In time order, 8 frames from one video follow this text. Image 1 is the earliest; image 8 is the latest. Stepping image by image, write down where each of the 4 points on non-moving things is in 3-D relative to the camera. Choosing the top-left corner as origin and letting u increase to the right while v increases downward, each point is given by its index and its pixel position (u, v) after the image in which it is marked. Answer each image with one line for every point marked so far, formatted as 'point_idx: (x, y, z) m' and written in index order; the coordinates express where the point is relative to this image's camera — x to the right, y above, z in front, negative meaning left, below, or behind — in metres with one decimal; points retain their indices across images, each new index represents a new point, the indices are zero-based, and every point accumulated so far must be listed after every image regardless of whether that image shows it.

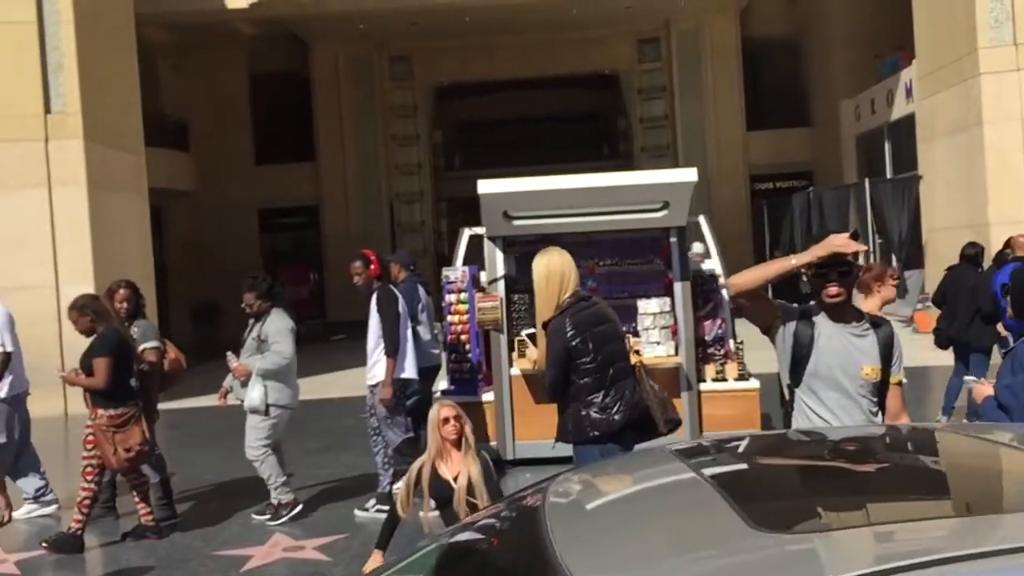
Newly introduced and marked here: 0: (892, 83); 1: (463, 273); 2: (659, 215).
0: (+7.5, +4.1, +18.7) m
1: (-0.4, +0.1, +7.6) m
2: (+1.1, +0.6, +7.2) m
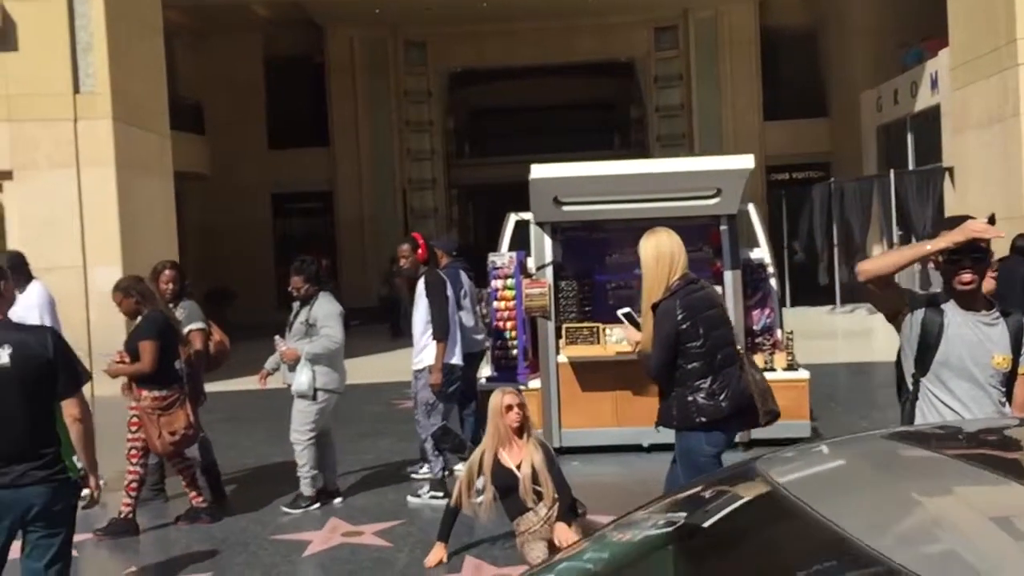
0: (+7.9, +4.2, +18.5) m
1: (0.0, +0.2, +7.5) m
2: (+1.5, +0.7, +7.1) m
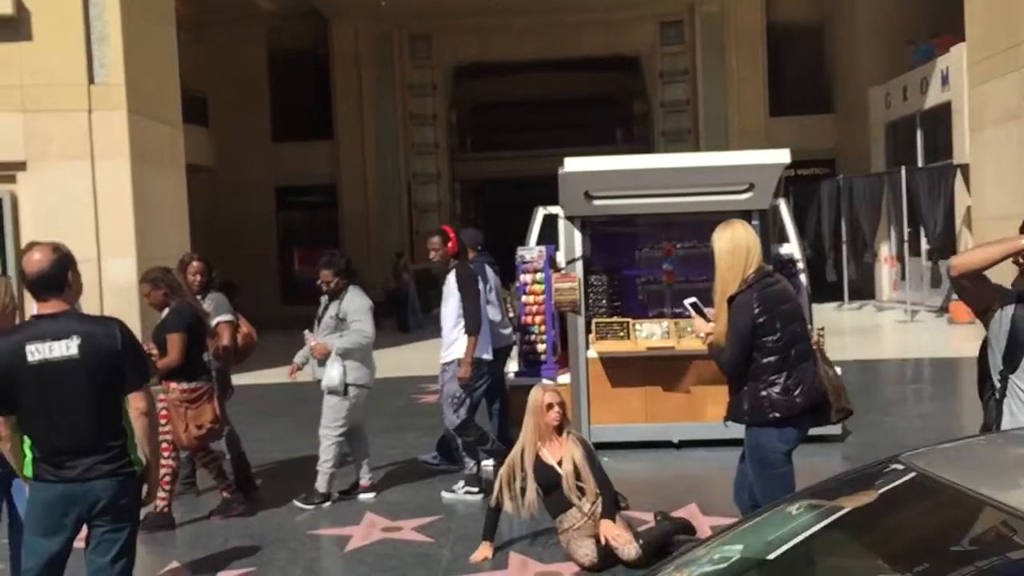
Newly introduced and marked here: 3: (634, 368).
0: (+8.1, +4.3, +18.5) m
1: (+0.2, +0.3, +7.5) m
2: (+1.7, +0.7, +7.1) m
3: (+0.9, -0.6, +7.3) m
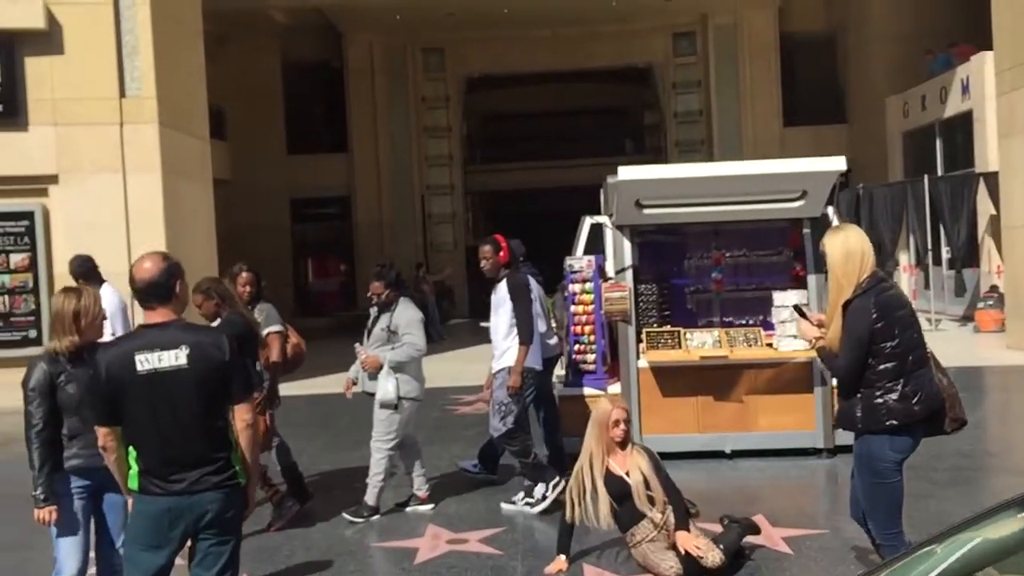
0: (+8.5, +4.1, +18.5) m
1: (+0.6, +0.2, +7.5) m
2: (+2.1, +0.6, +7.1) m
3: (+1.3, -0.7, +7.2) m
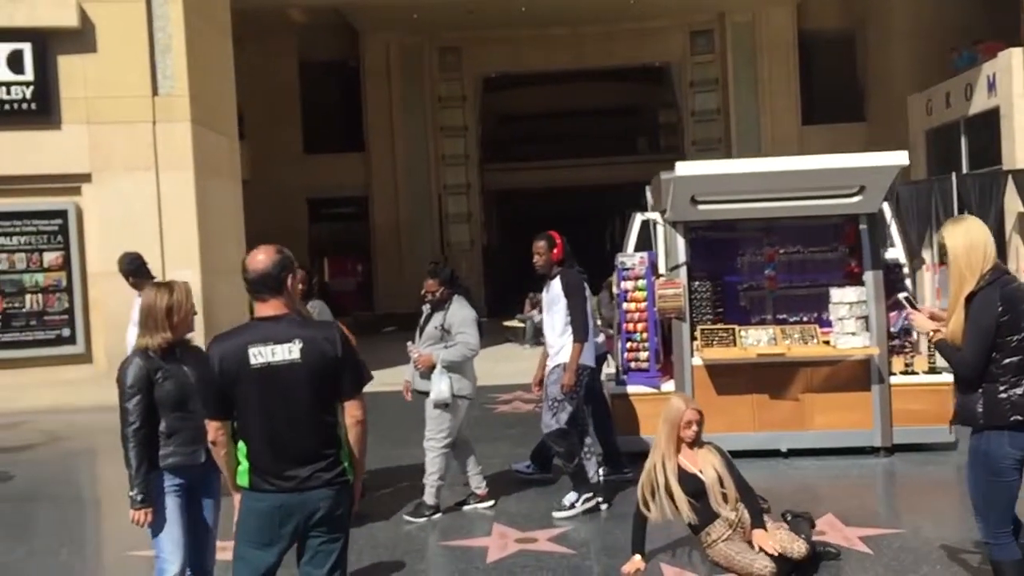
0: (+9.0, +4.1, +18.4) m
1: (+1.0, +0.2, +7.4) m
2: (+2.5, +0.7, +7.0) m
3: (+1.7, -0.6, +7.1) m
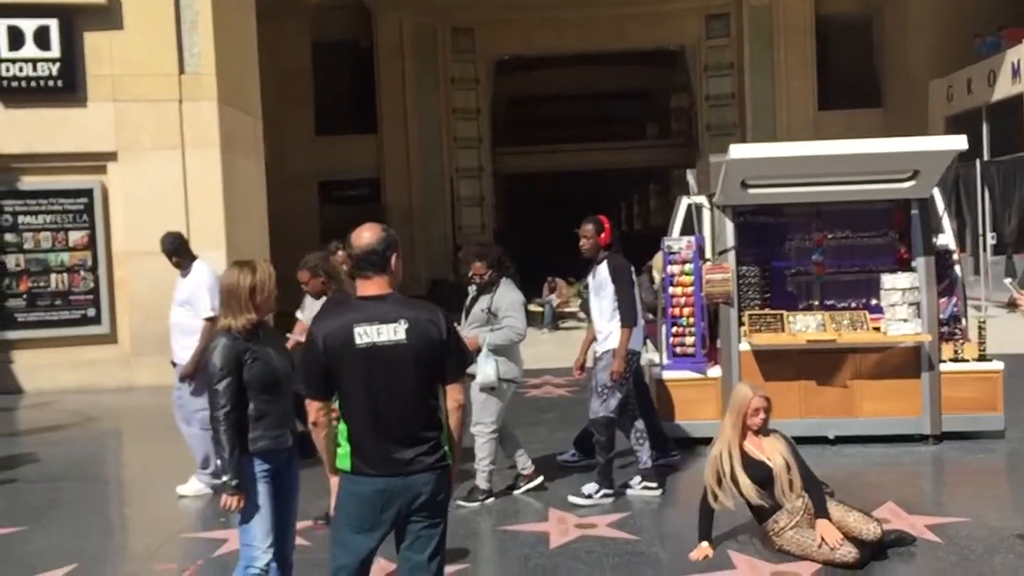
0: (+9.4, +4.4, +18.2) m
1: (+1.3, +0.3, +7.3) m
2: (+2.9, +0.8, +6.9) m
3: (+2.1, -0.5, +7.1) m
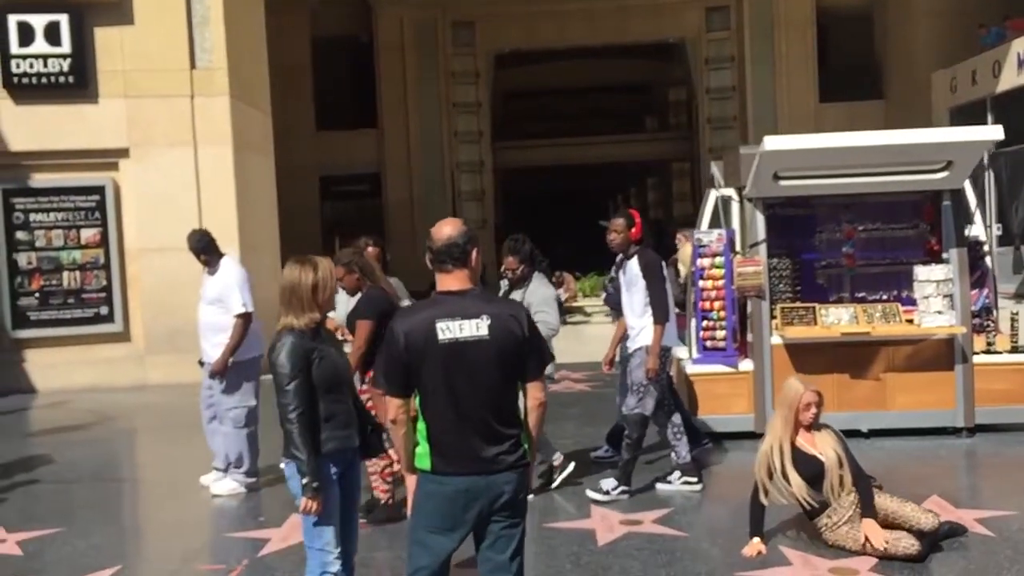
0: (+9.5, +4.5, +18.2) m
1: (+1.6, +0.4, +7.2) m
2: (+3.1, +0.8, +6.8) m
3: (+2.3, -0.5, +7.0) m
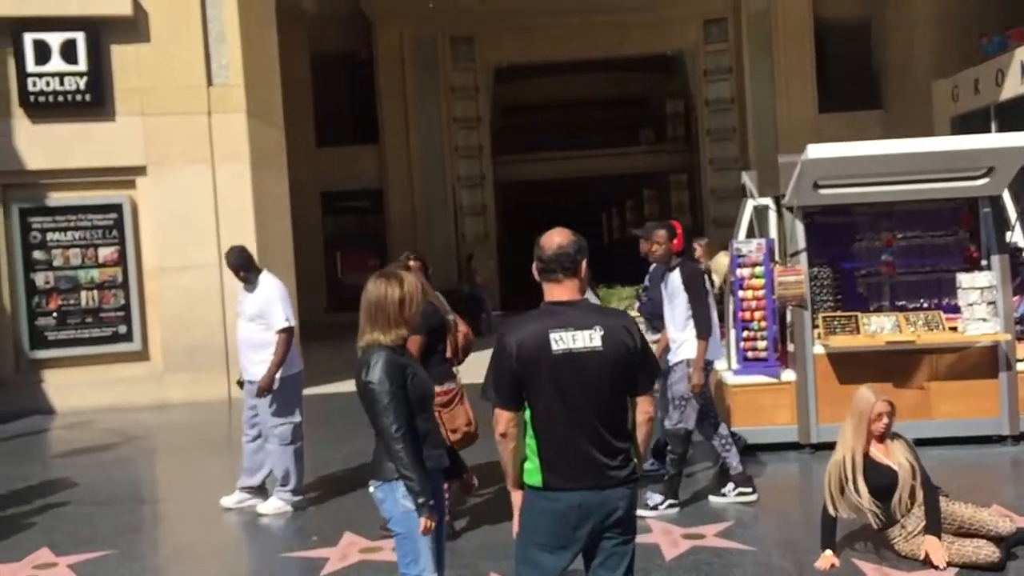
0: (+9.6, +4.4, +18.3) m
1: (+1.9, +0.3, +7.2) m
2: (+3.4, +0.8, +6.8) m
3: (+2.6, -0.5, +7.0) m
